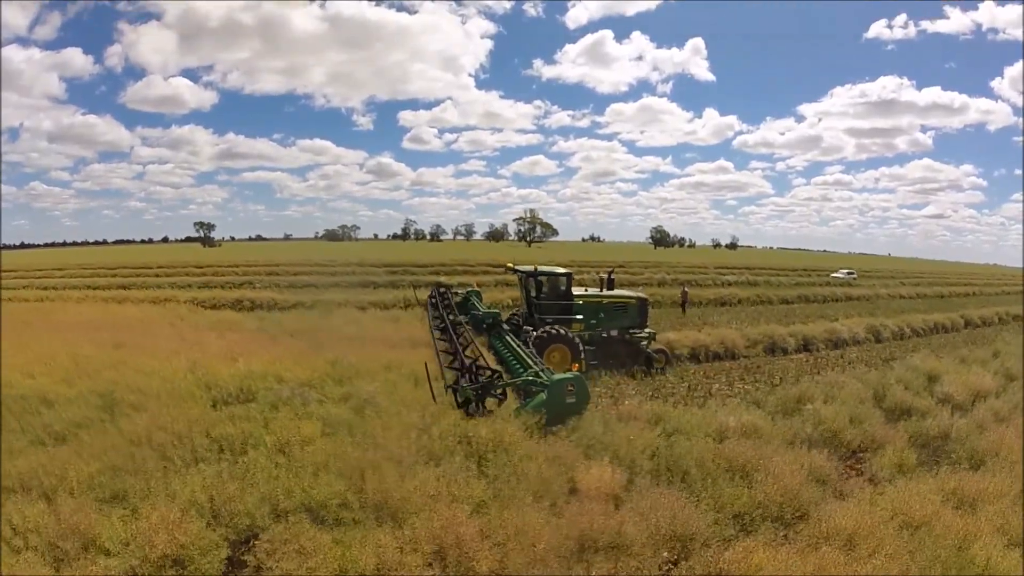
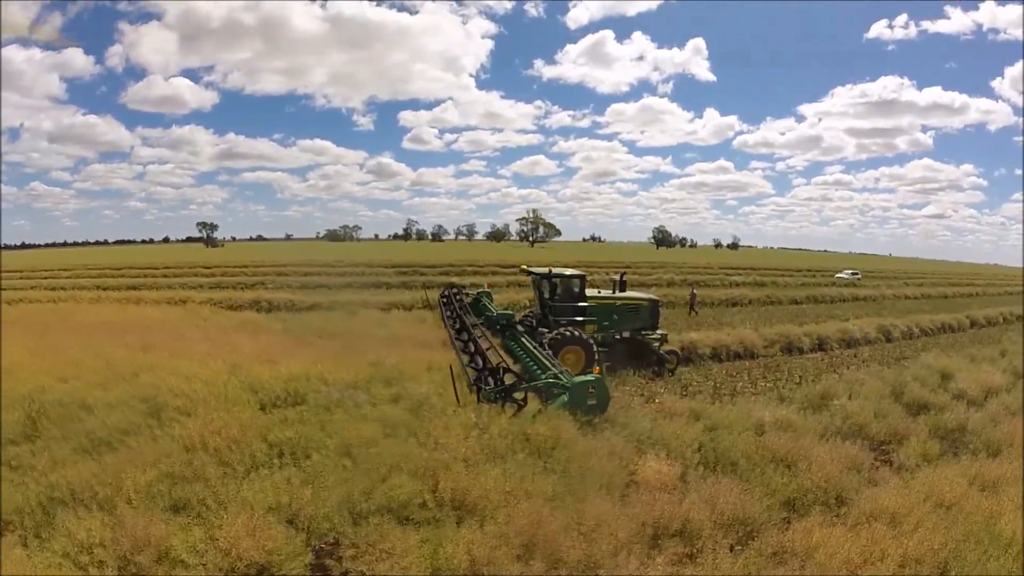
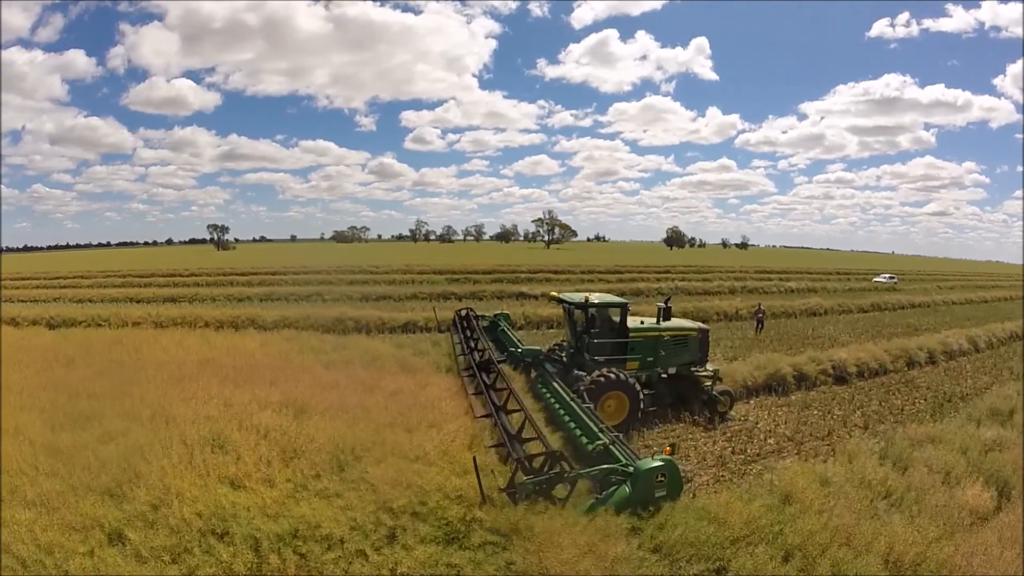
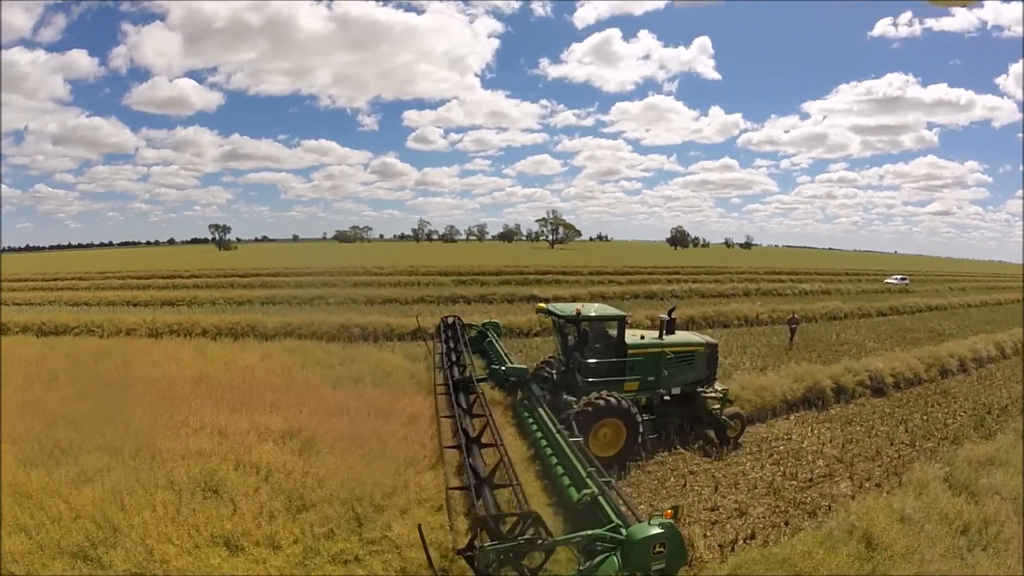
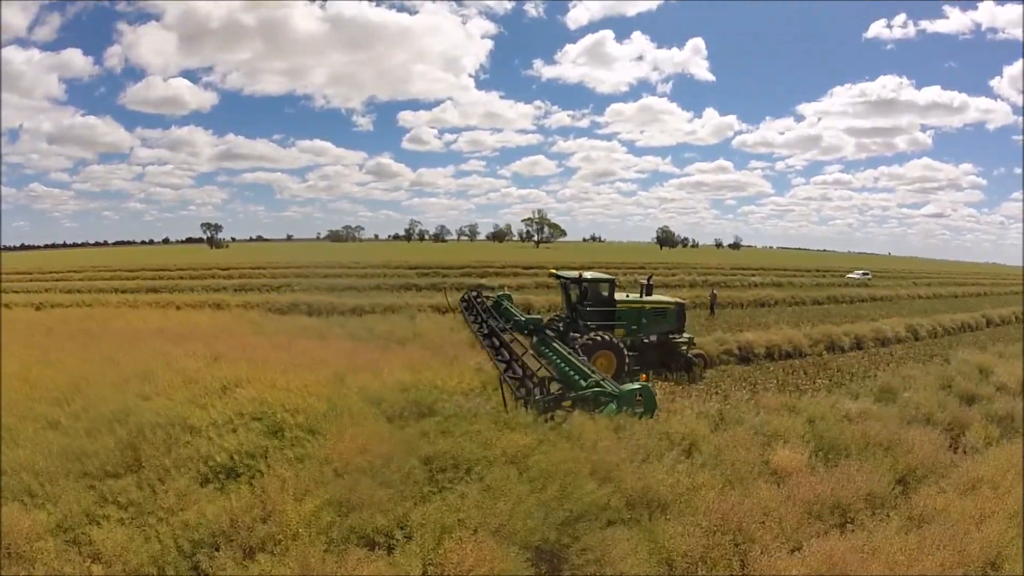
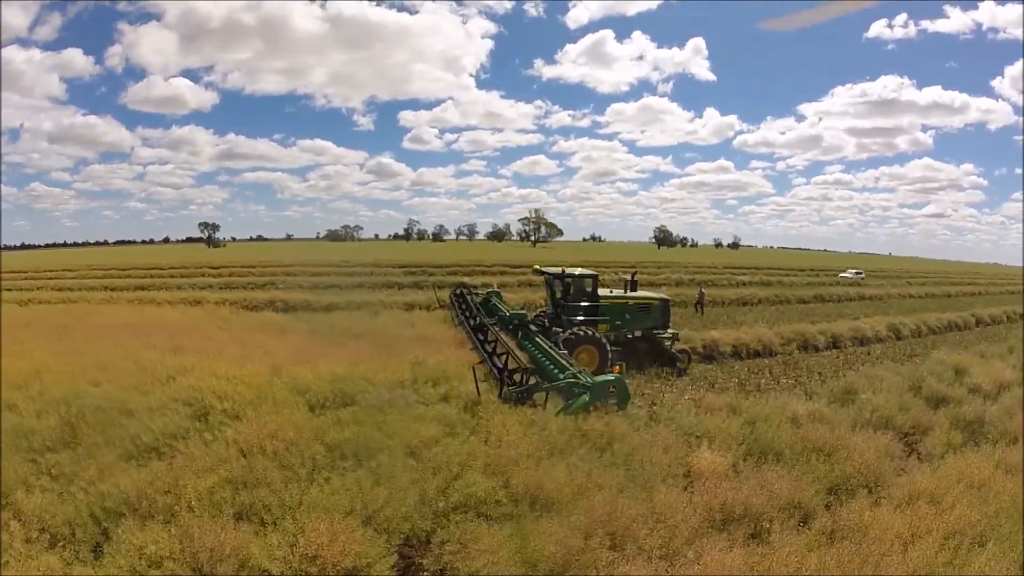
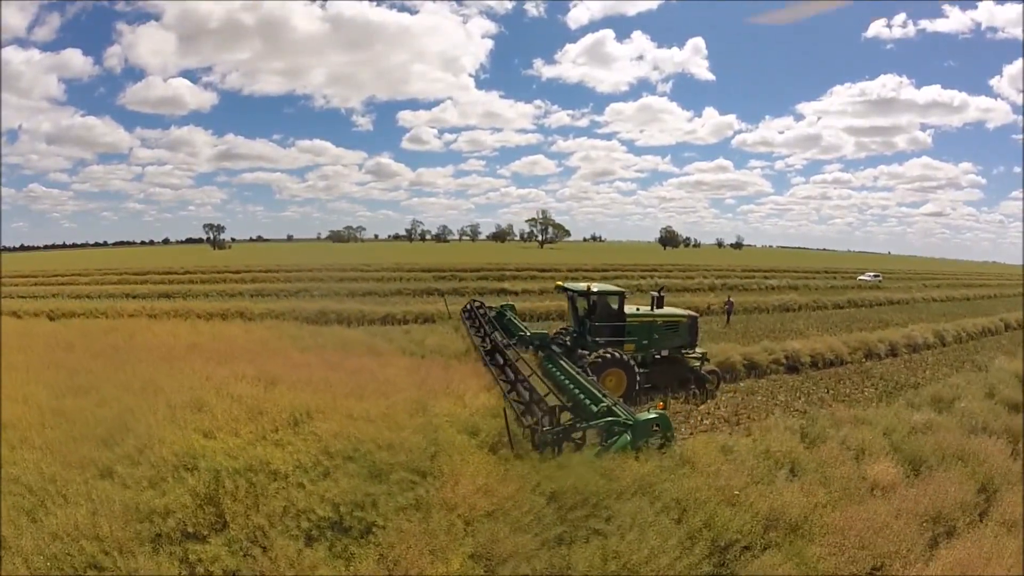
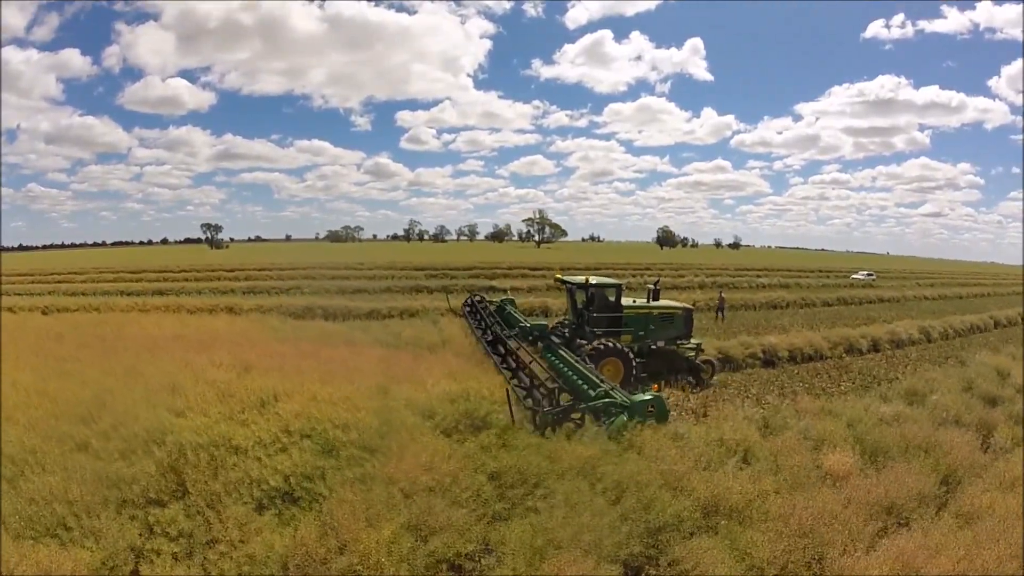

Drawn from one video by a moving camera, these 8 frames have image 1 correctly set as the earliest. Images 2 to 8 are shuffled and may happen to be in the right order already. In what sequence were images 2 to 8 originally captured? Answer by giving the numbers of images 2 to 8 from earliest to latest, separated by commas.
2, 6, 5, 8, 7, 3, 4
